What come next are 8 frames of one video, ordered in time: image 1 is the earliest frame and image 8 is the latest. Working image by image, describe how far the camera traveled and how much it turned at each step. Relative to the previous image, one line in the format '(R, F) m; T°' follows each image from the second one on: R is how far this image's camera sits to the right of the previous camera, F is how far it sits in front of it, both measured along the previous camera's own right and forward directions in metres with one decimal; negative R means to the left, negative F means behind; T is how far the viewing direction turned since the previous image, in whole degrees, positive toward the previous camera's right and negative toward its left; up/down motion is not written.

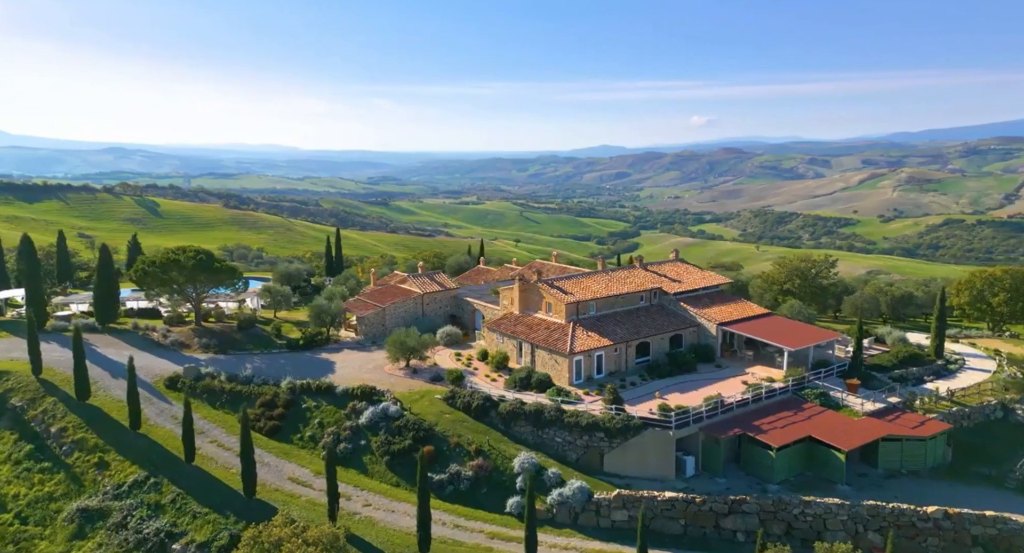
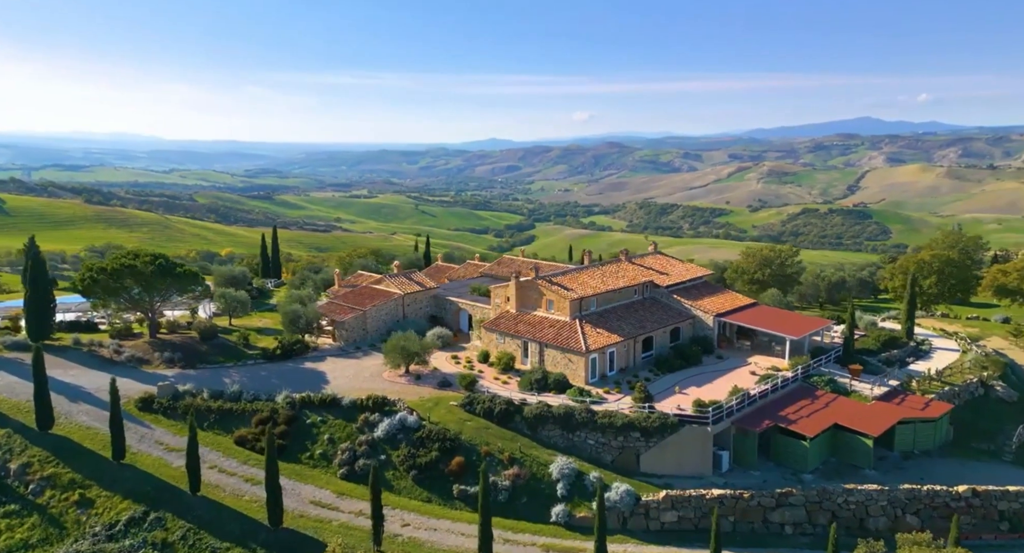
(-6.7, +2.2) m; +9°
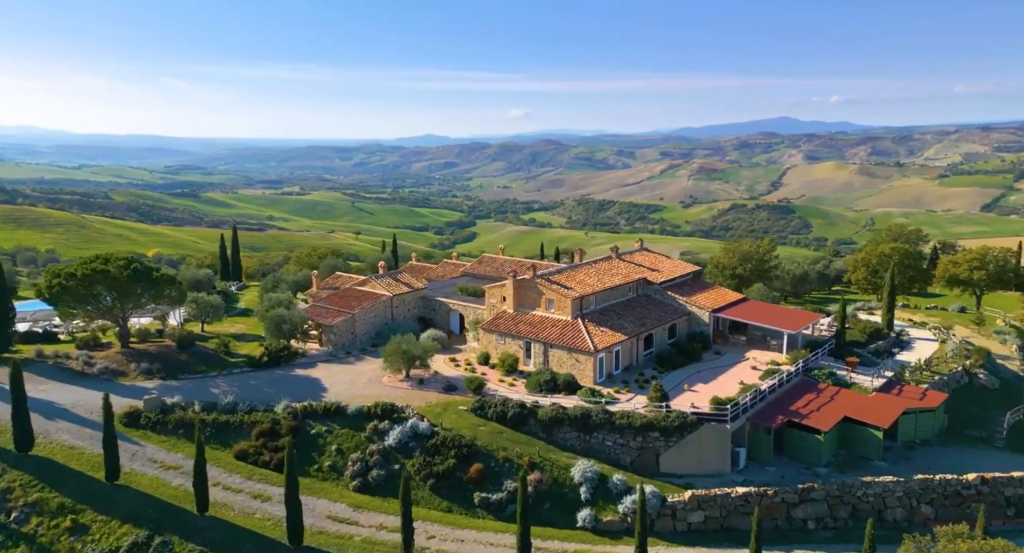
(-3.7, +1.2) m; +5°
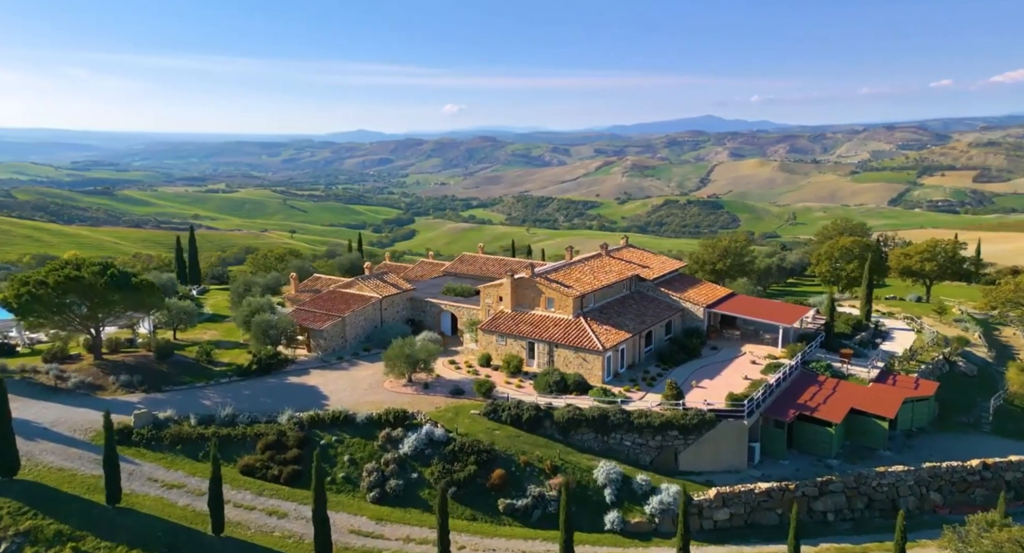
(-3.7, +1.0) m; +5°
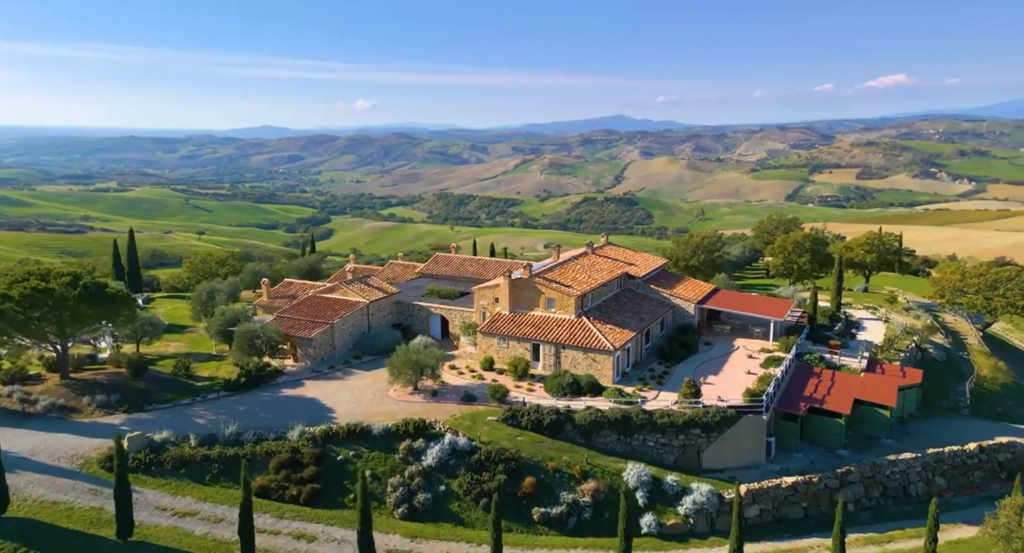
(-4.6, +1.3) m; +6°
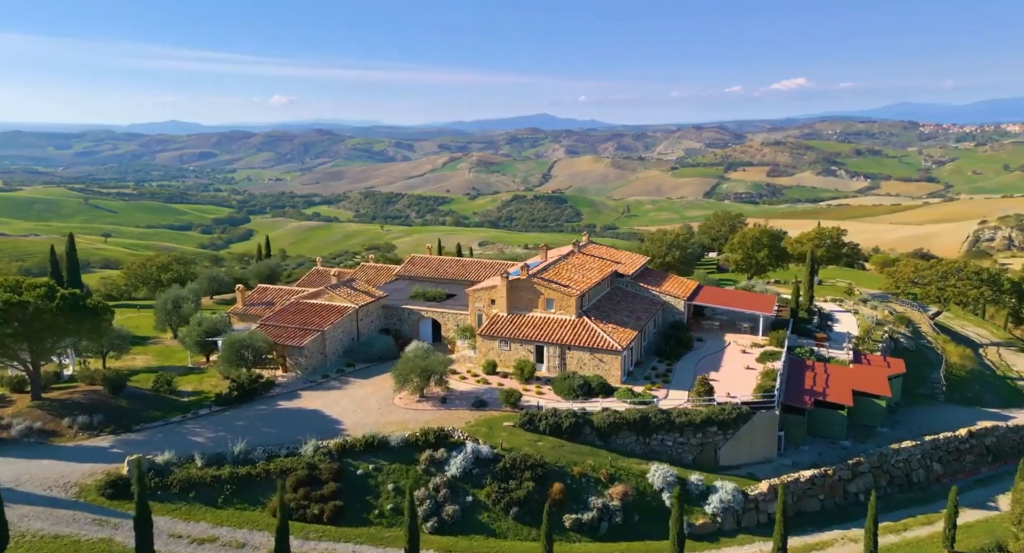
(-3.9, +1.0) m; +6°
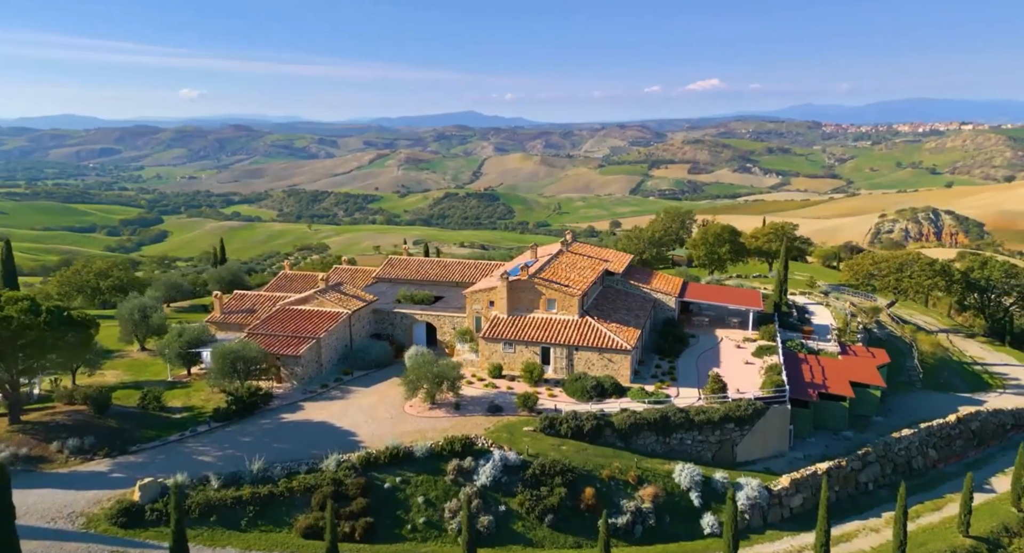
(-3.9, +1.0) m; +5°
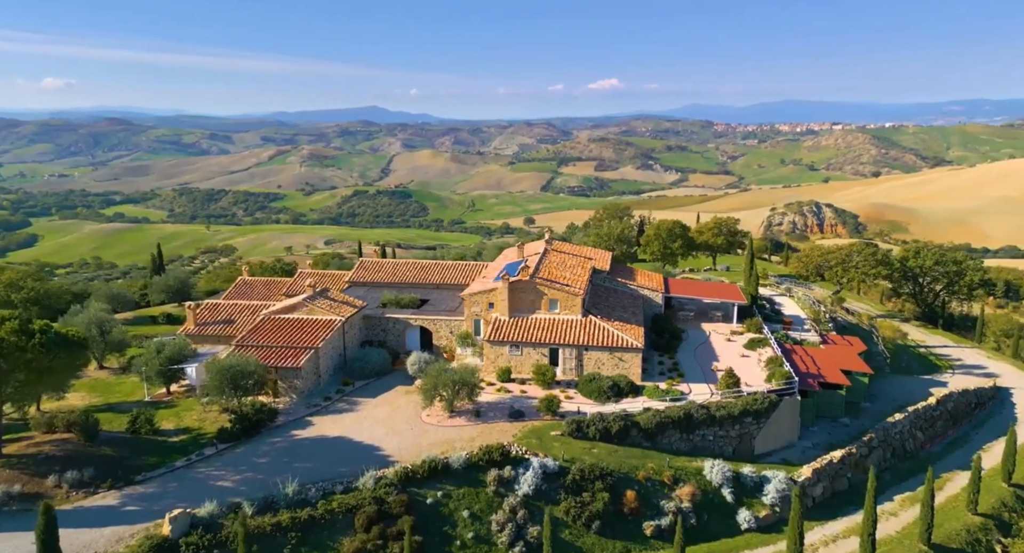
(-4.9, +1.1) m; +7°
